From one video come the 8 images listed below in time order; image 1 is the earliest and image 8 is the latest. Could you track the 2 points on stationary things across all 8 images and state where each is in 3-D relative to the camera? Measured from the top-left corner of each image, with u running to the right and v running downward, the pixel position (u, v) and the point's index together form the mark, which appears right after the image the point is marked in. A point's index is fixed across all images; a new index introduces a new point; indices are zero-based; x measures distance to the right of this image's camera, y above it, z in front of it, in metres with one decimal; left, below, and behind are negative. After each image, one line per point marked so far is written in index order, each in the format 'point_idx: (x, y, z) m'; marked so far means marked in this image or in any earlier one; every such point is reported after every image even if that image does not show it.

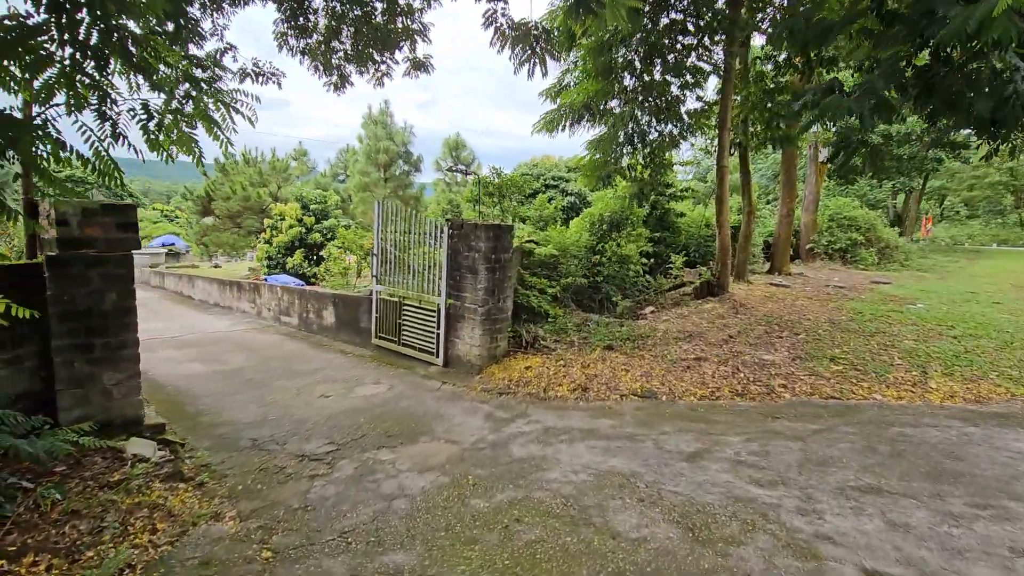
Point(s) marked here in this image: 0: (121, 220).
0: (-2.4, +0.4, +3.2) m
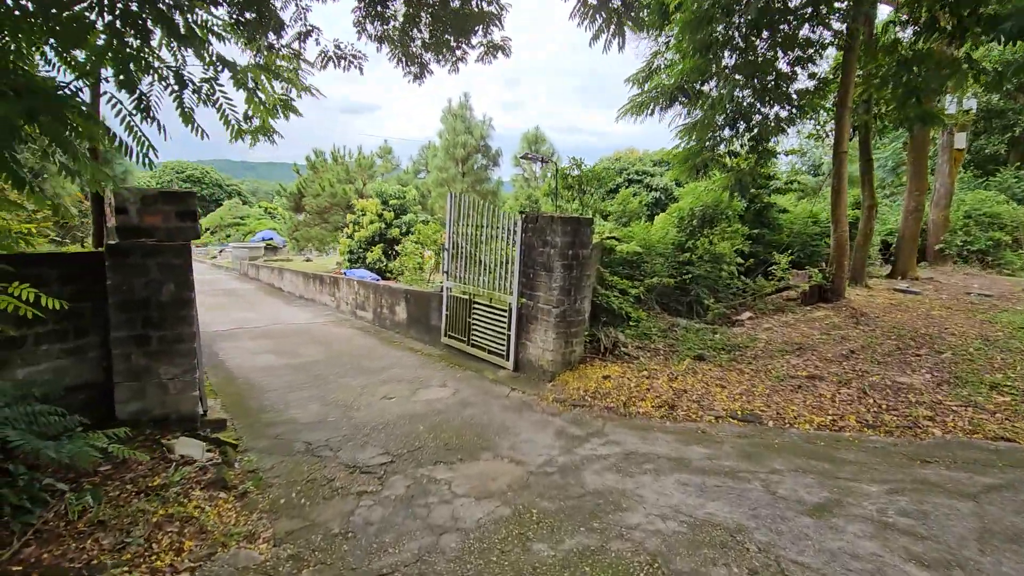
0: (-2.0, +0.5, +3.0) m
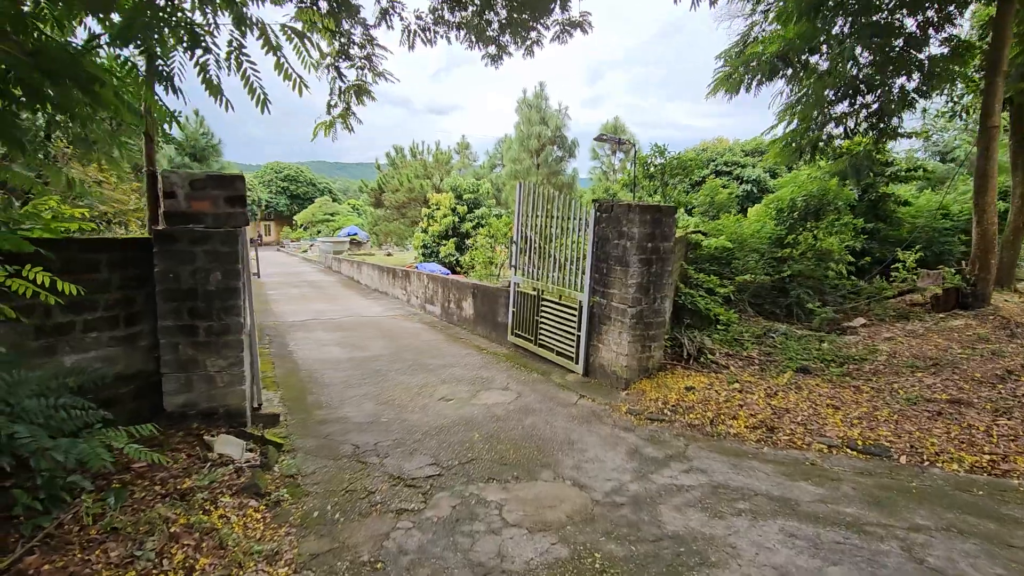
0: (-1.6, +0.5, +2.9) m
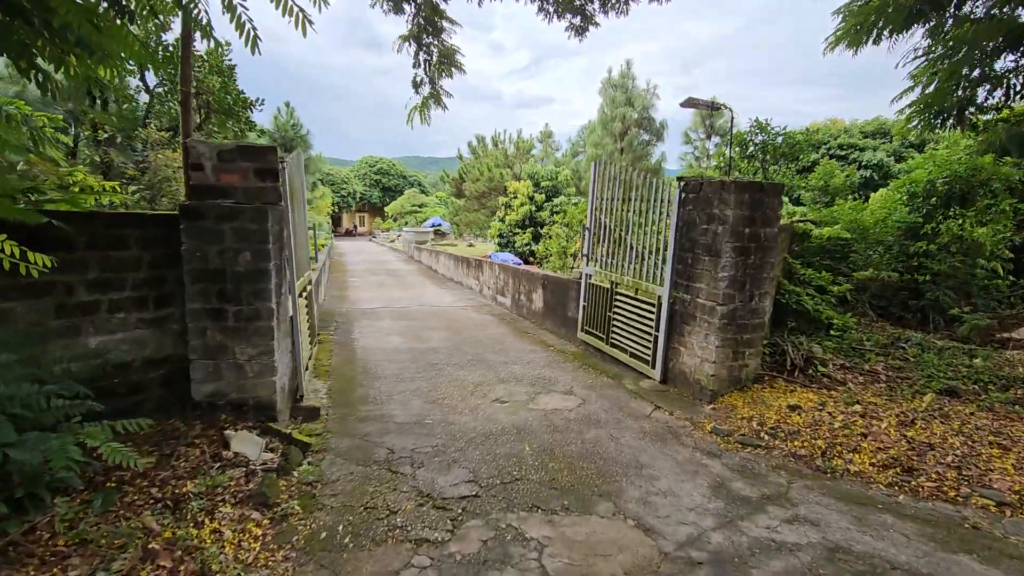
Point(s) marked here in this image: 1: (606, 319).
0: (-1.3, +0.6, +2.6) m
1: (+0.9, -0.3, +4.7) m
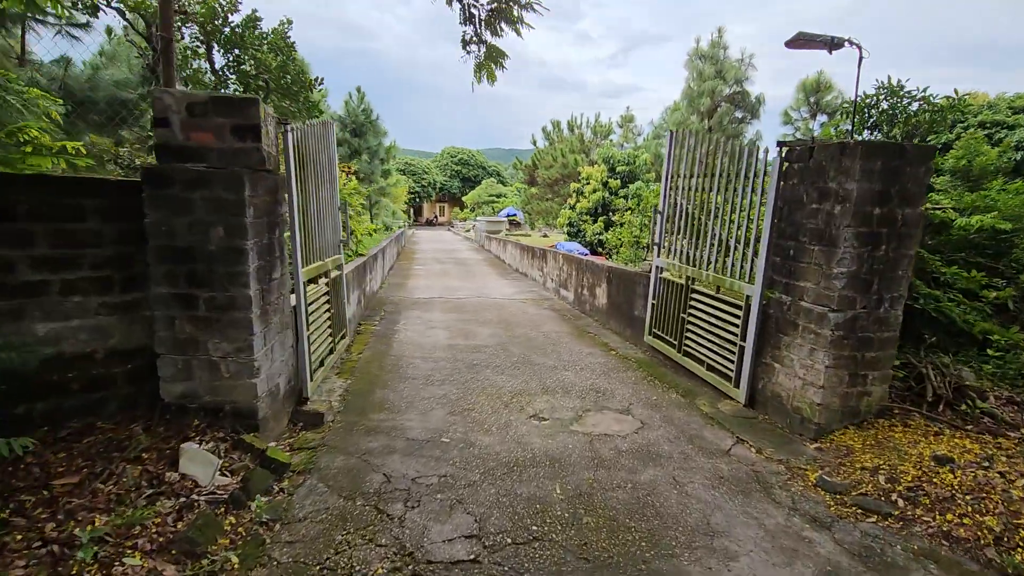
0: (-1.2, +0.7, +2.2) m
1: (+1.3, -0.3, +3.9) m
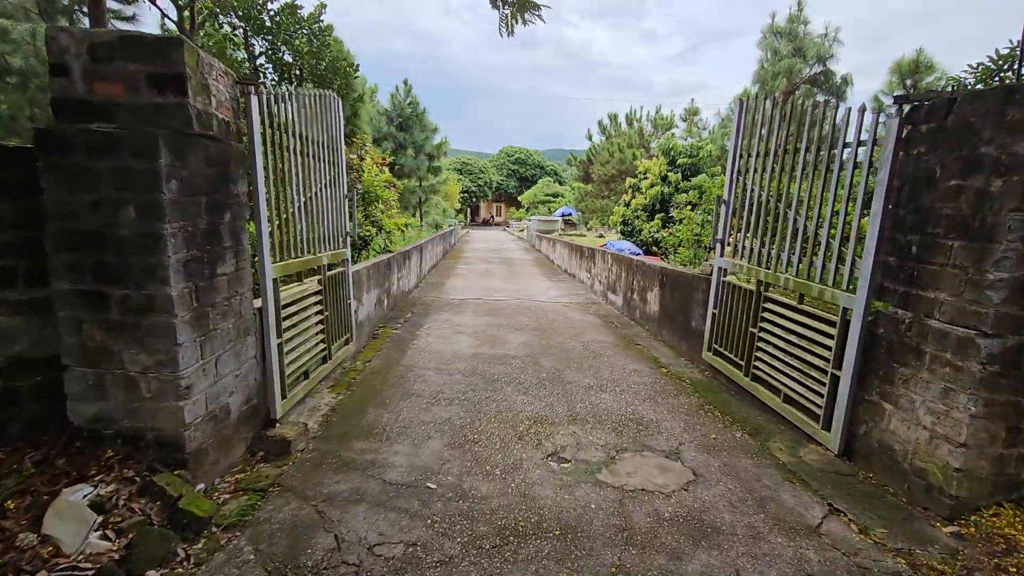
0: (-1.2, +0.7, +1.7) m
1: (+1.4, -0.3, +3.1) m
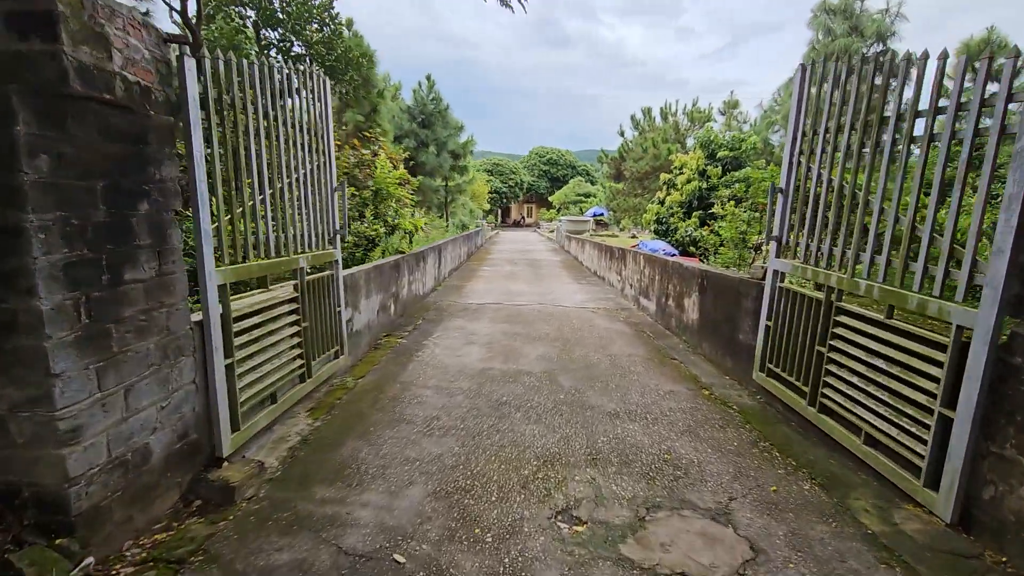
0: (-1.2, +0.7, +1.2) m
1: (+1.5, -0.3, +2.5) m
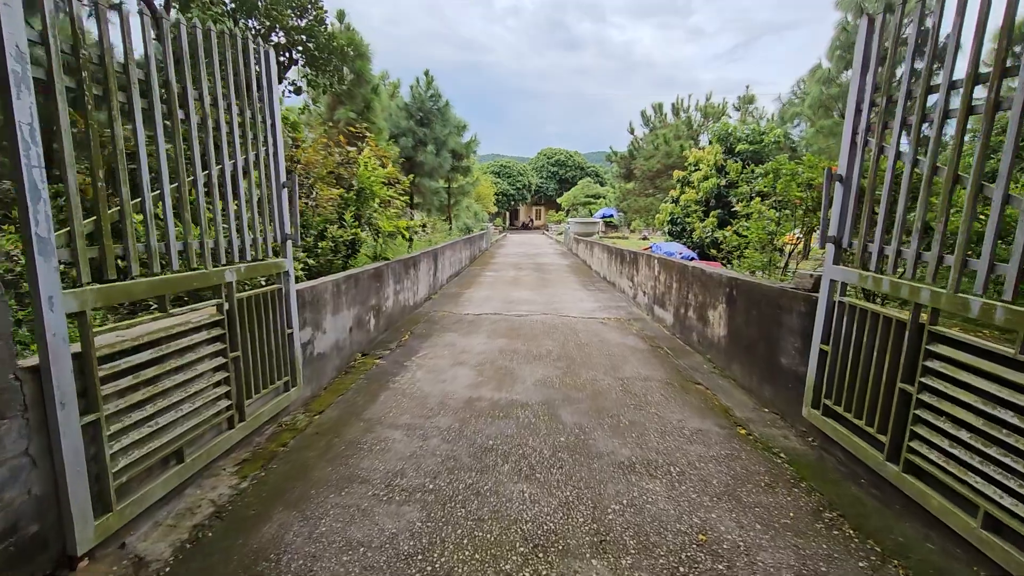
0: (-1.3, +0.6, +0.7) m
1: (+1.4, -0.4, +1.9) m
